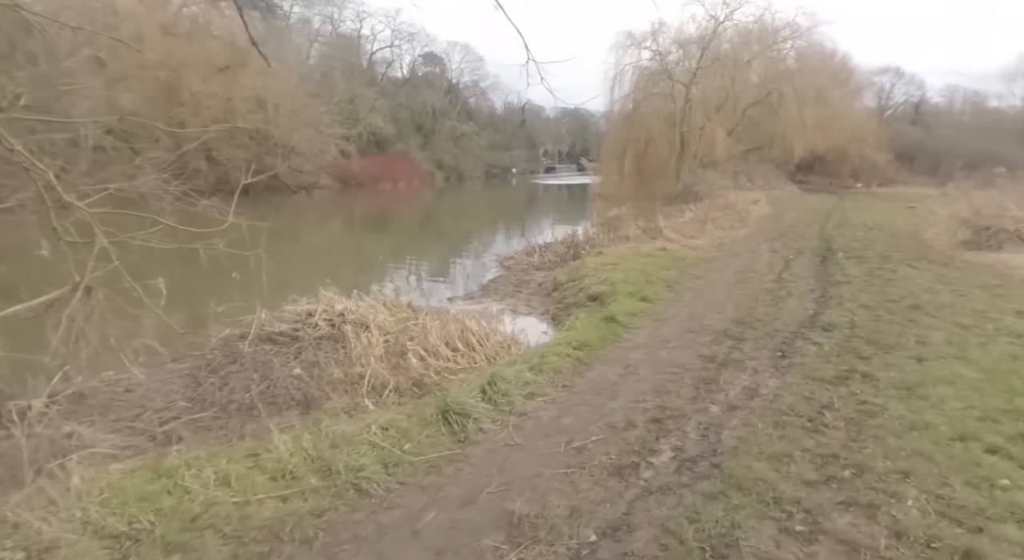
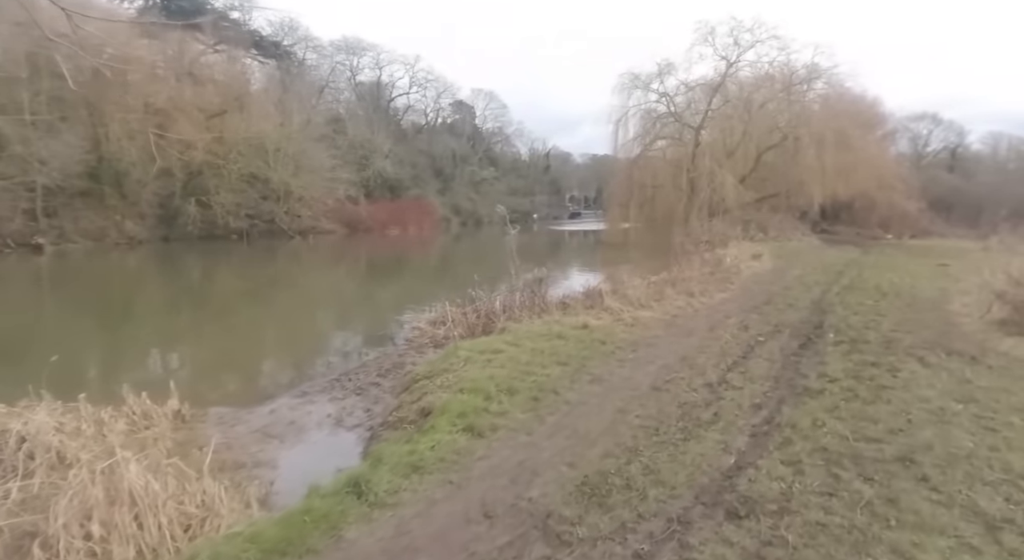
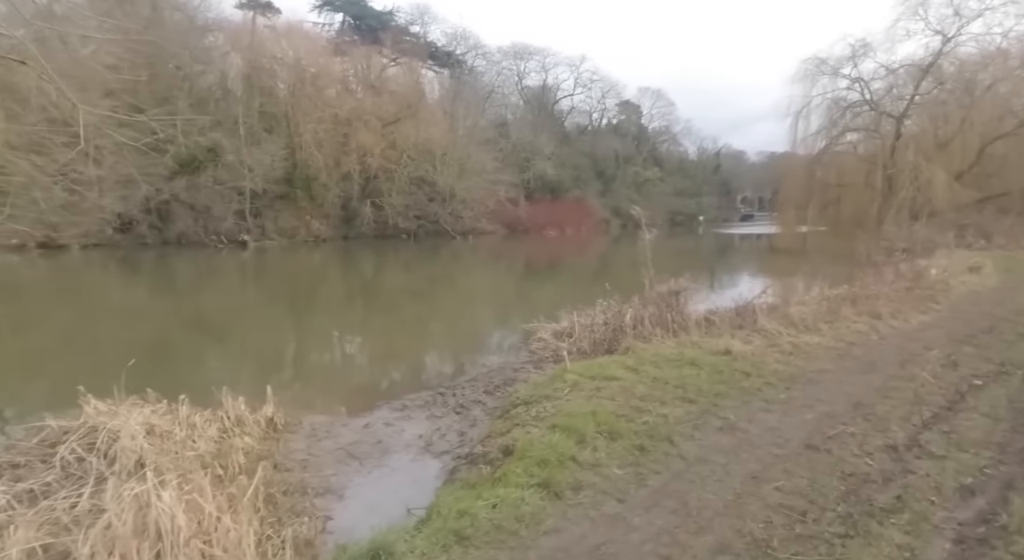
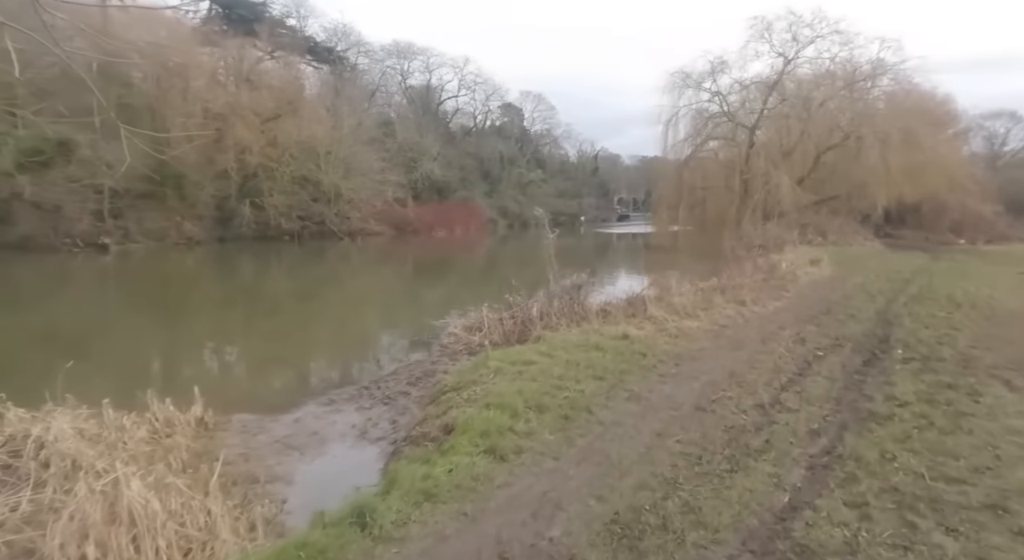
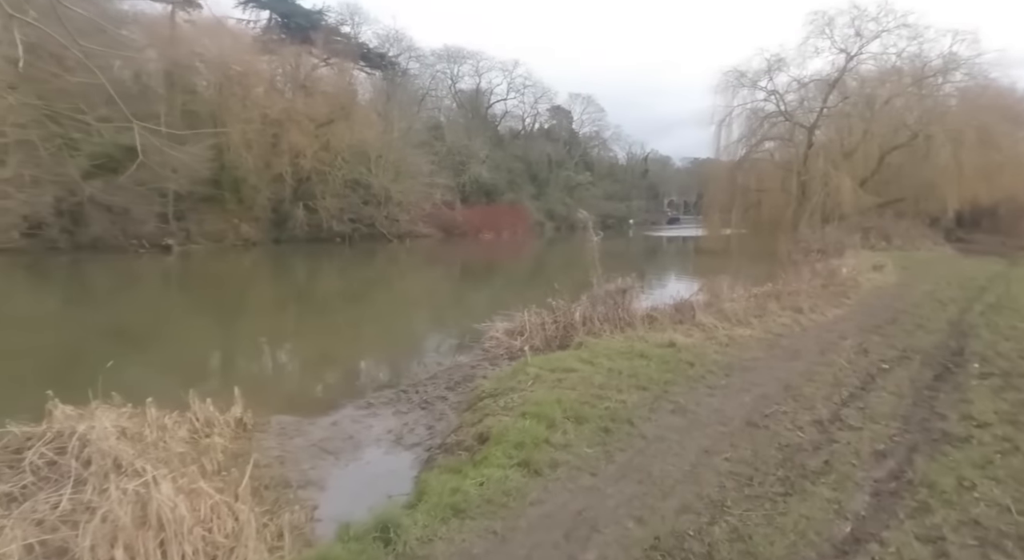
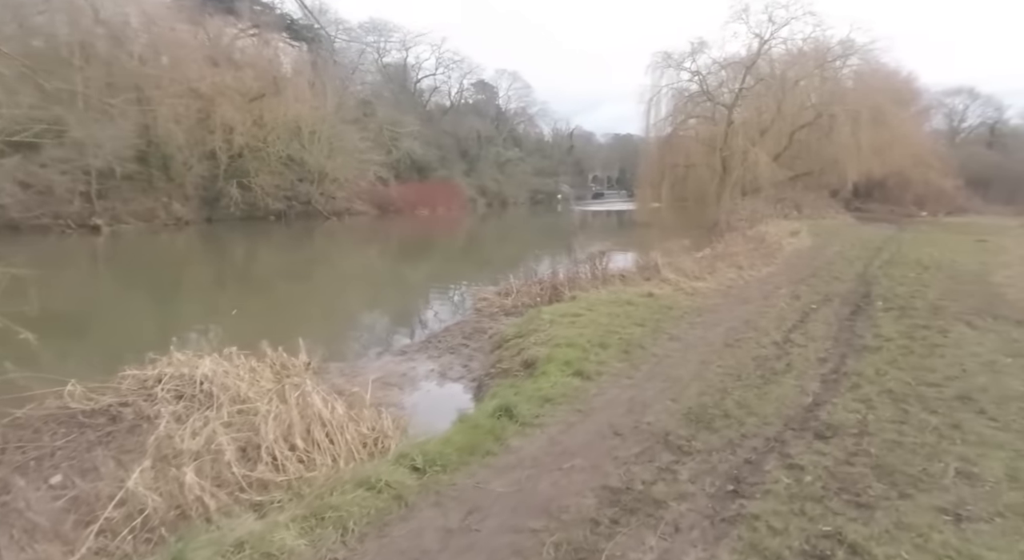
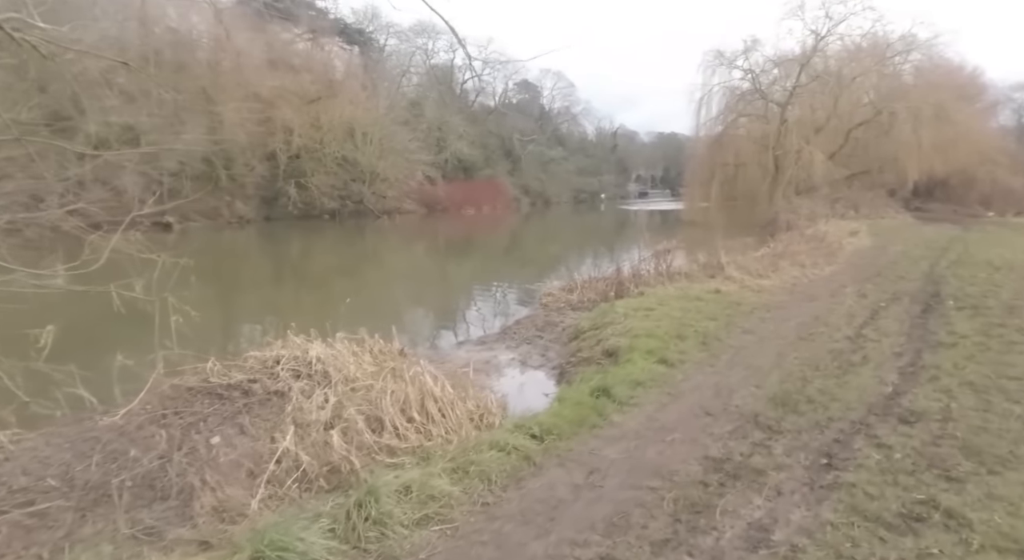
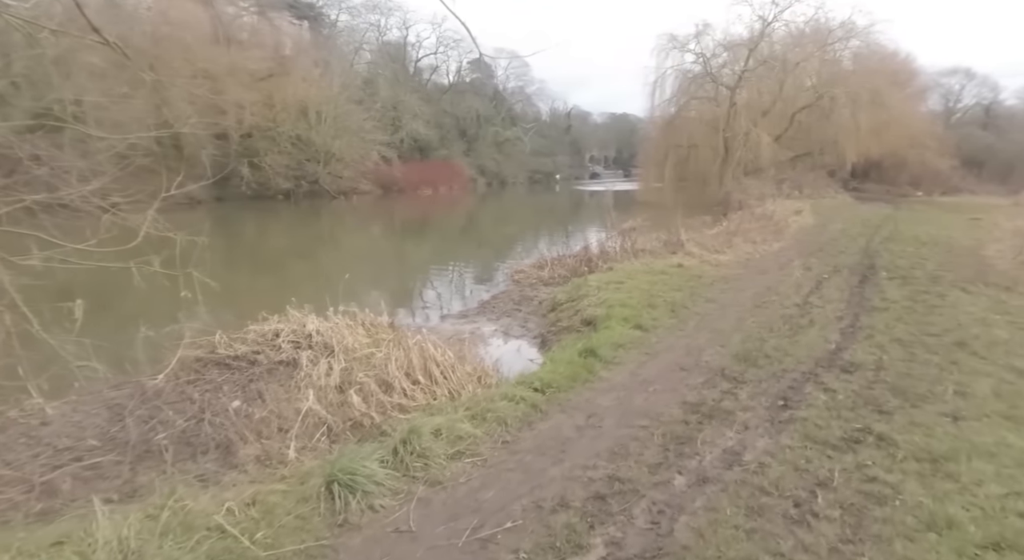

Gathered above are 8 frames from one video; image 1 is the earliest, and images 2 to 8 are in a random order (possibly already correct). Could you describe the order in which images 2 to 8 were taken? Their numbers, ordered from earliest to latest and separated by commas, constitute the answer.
8, 7, 6, 2, 4, 5, 3
